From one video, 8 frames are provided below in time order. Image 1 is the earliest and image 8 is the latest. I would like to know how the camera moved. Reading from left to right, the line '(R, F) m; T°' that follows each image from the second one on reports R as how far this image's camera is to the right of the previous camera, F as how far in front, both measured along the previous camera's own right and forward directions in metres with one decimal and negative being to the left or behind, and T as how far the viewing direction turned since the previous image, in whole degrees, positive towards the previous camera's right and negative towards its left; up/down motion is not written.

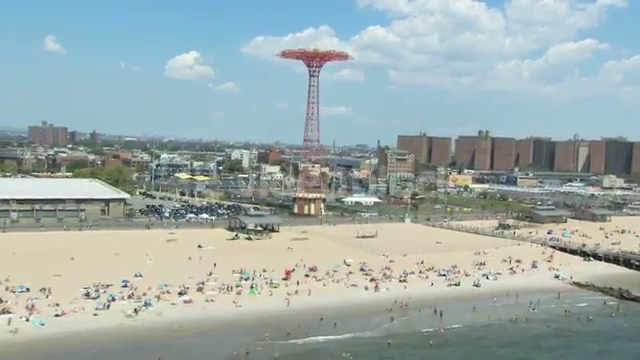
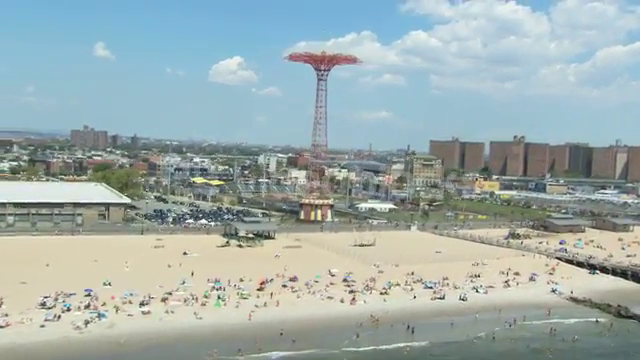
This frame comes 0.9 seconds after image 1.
(+2.9, +1.3) m; -3°
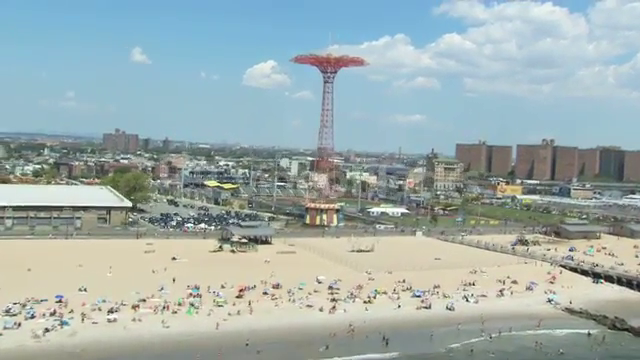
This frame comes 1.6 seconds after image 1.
(+2.3, +0.9) m; -2°
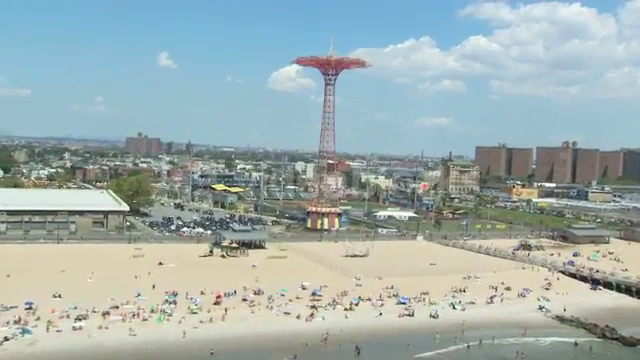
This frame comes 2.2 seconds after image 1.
(+2.0, +0.8) m; -2°
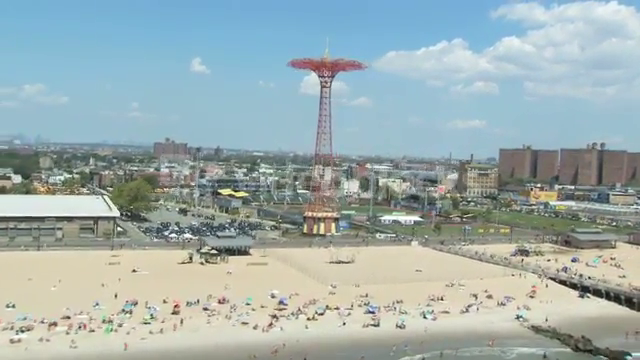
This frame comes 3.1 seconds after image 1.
(+3.1, +1.1) m; -2°
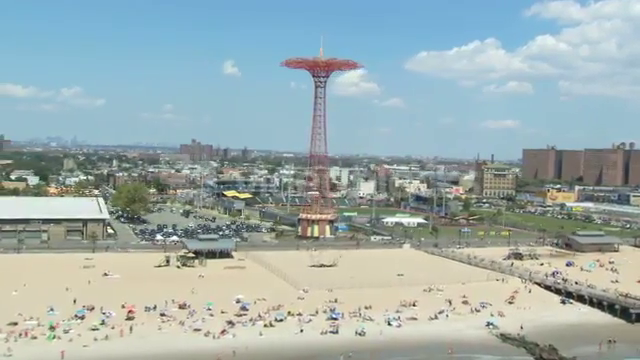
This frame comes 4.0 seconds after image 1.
(+3.1, +0.9) m; -2°
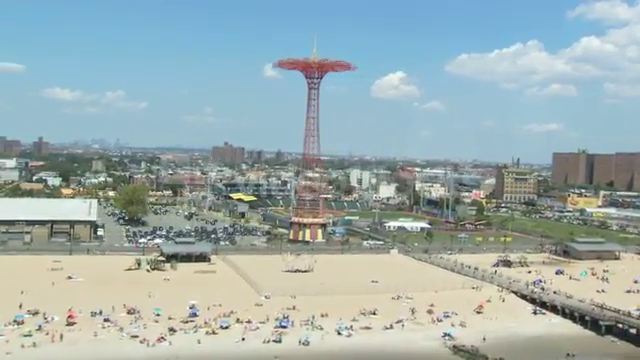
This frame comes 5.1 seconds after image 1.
(+3.9, +1.0) m; -3°
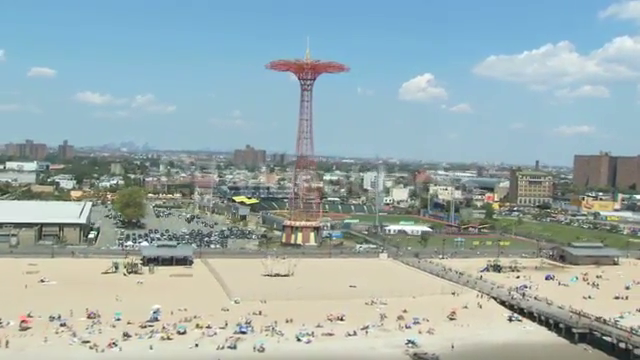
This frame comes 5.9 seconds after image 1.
(+2.9, +0.6) m; -2°
